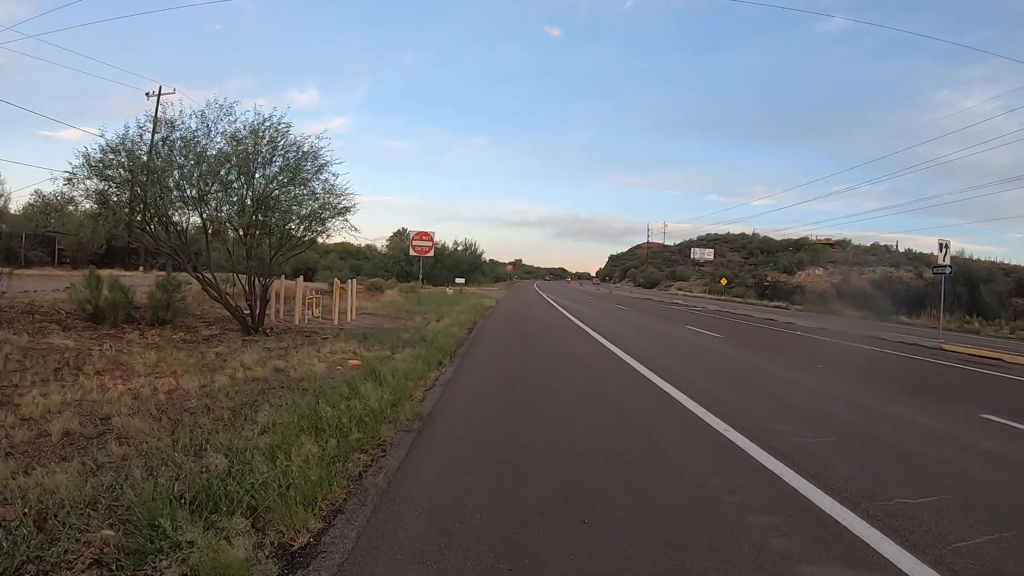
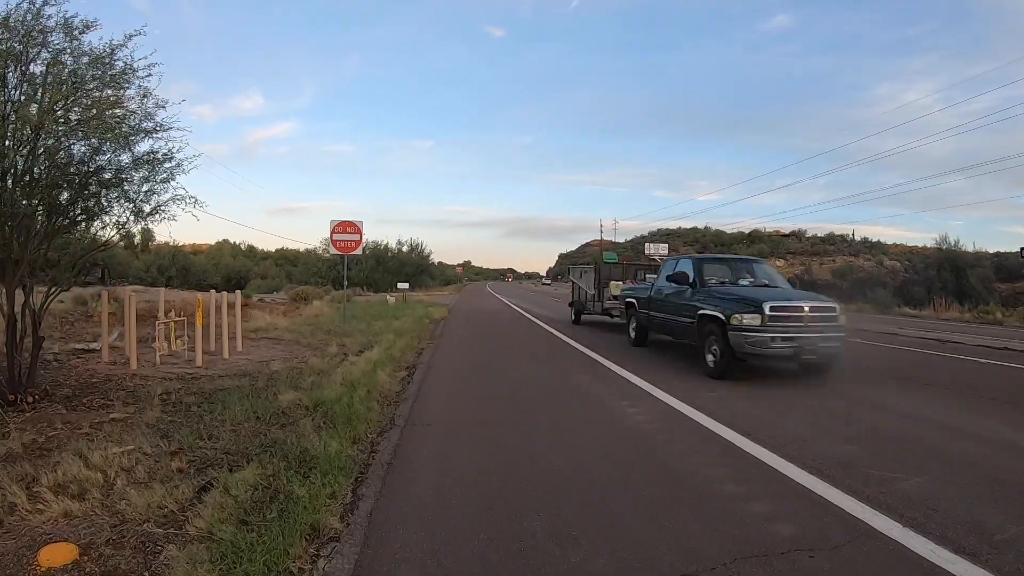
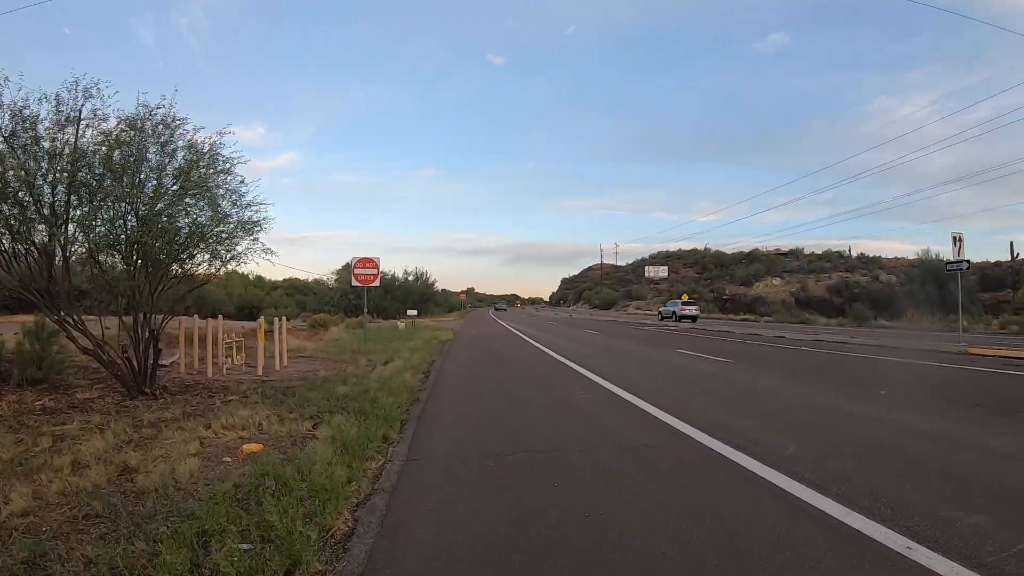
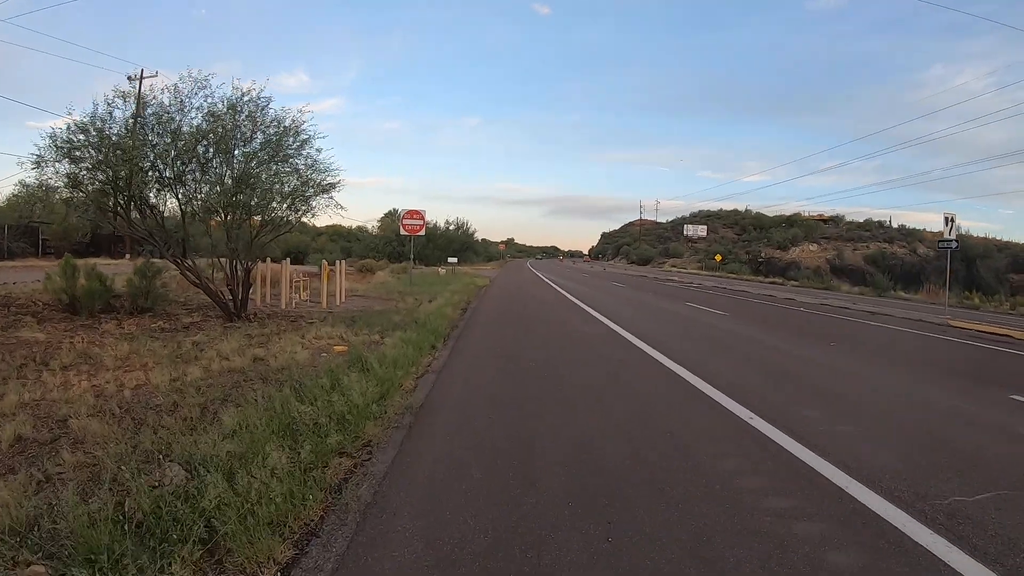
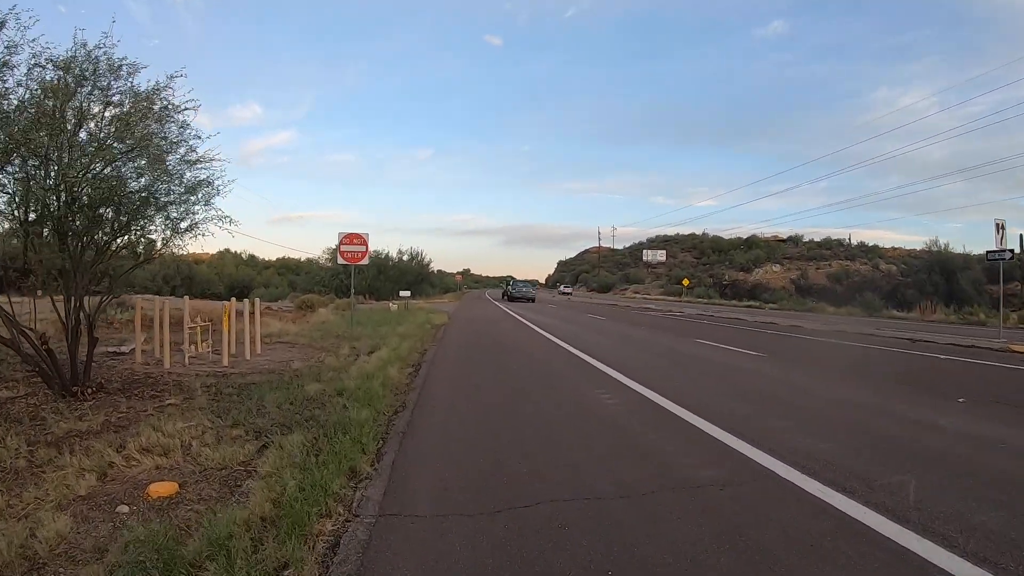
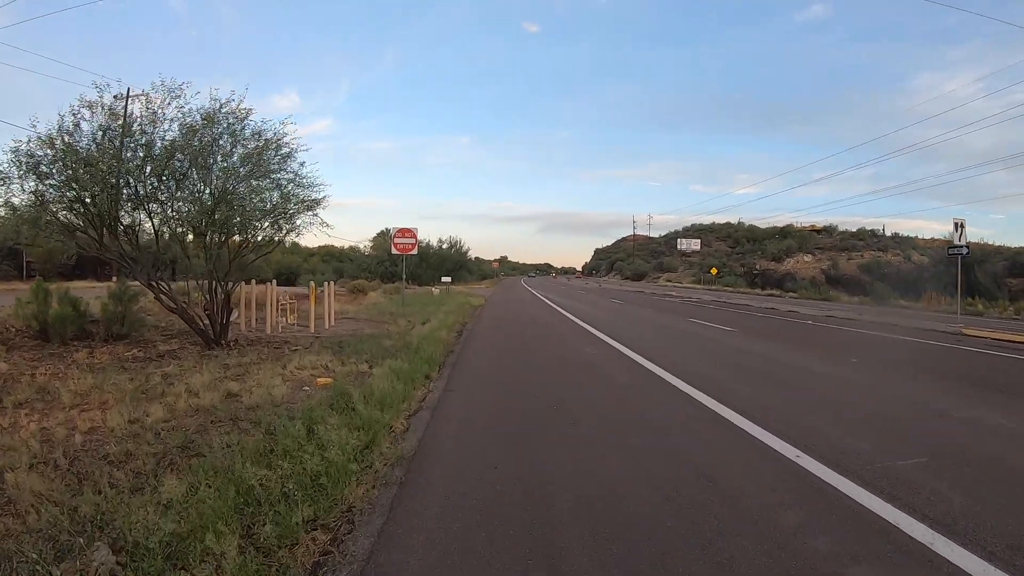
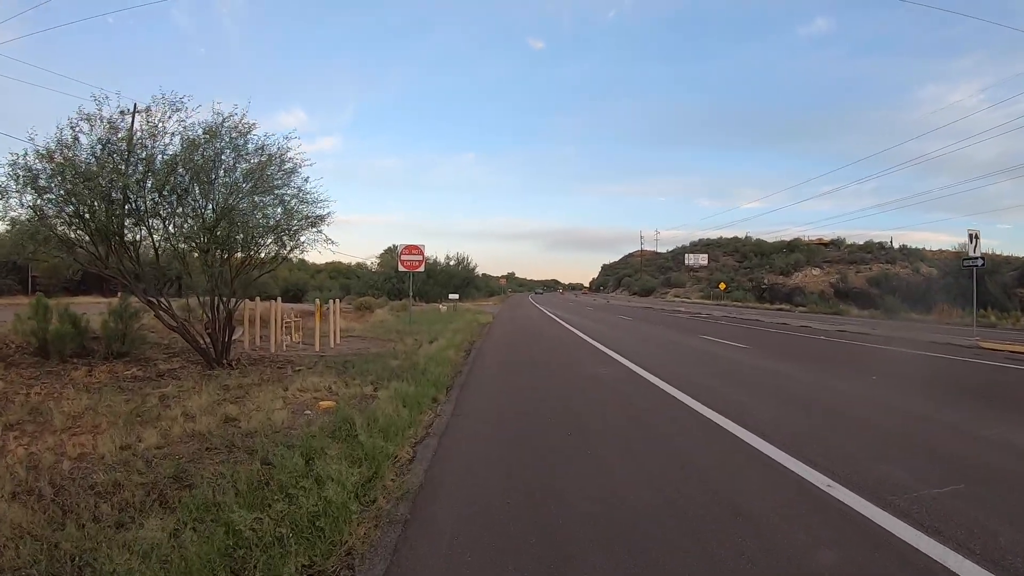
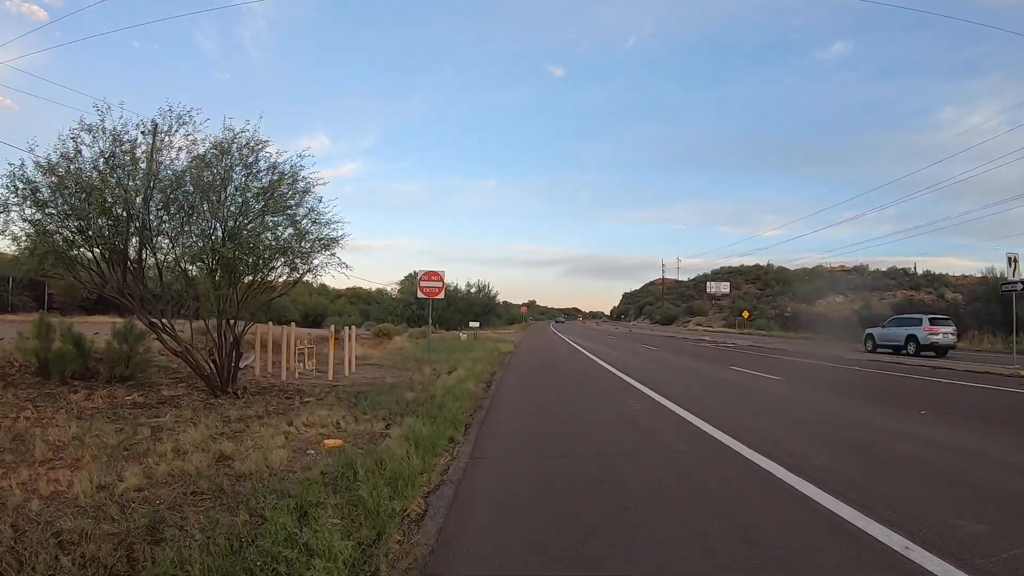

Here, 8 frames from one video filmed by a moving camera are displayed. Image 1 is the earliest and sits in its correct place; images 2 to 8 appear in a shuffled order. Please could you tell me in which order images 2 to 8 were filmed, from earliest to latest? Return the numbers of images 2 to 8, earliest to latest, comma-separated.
4, 6, 7, 8, 3, 5, 2
